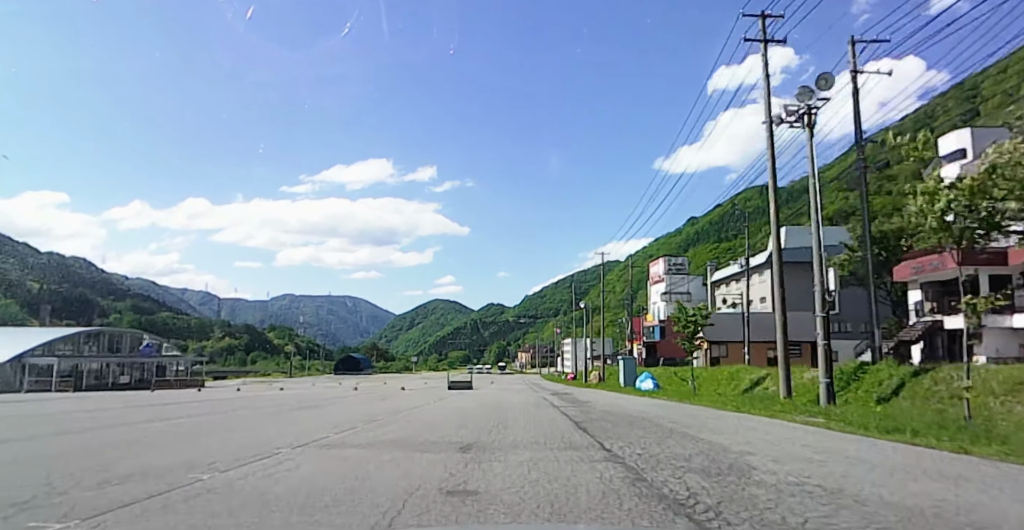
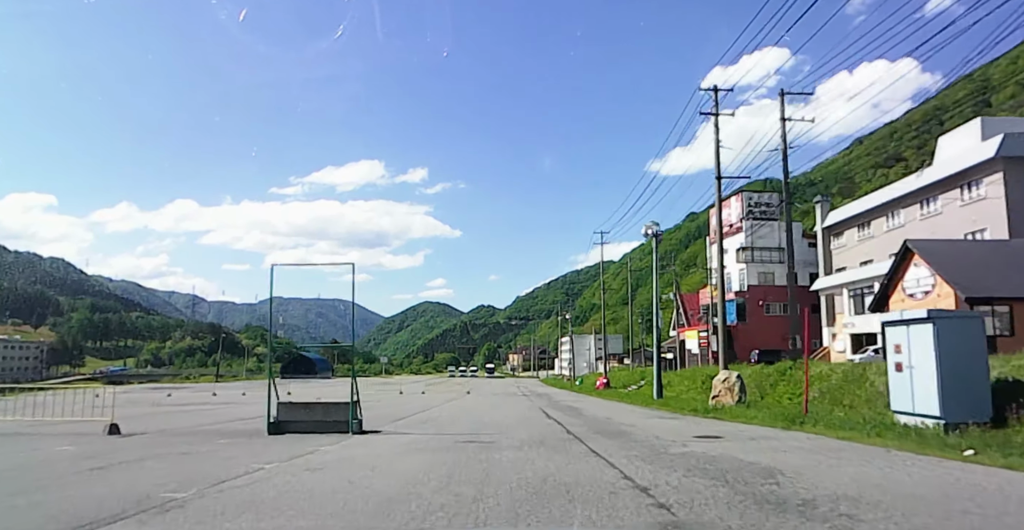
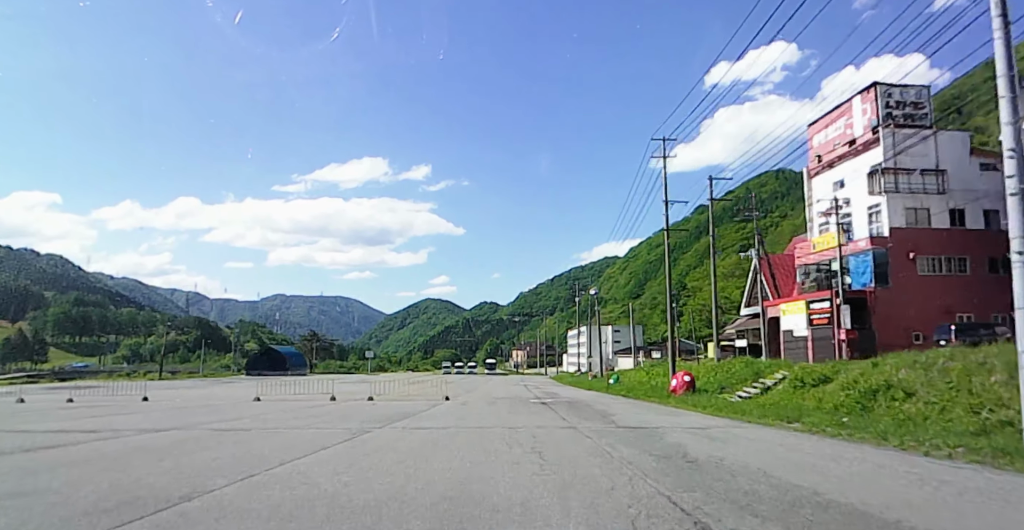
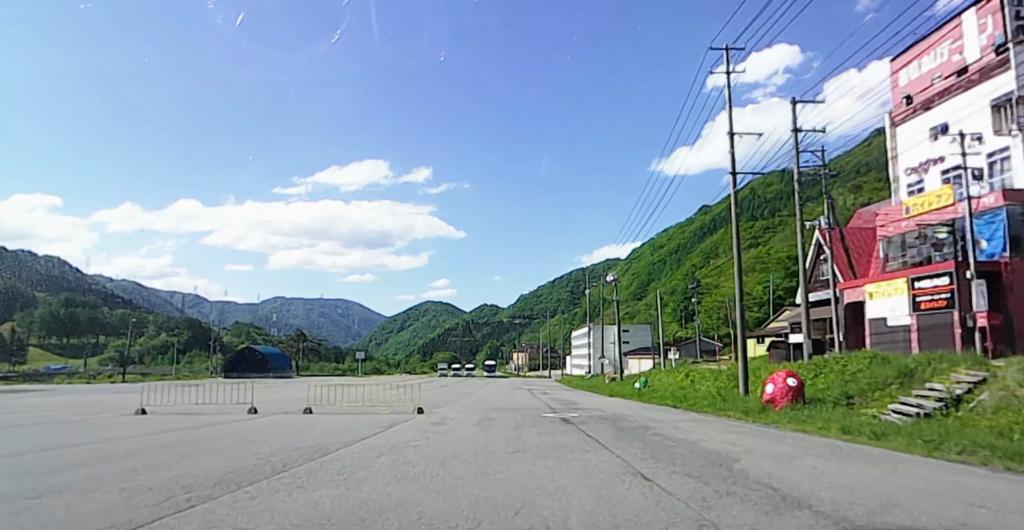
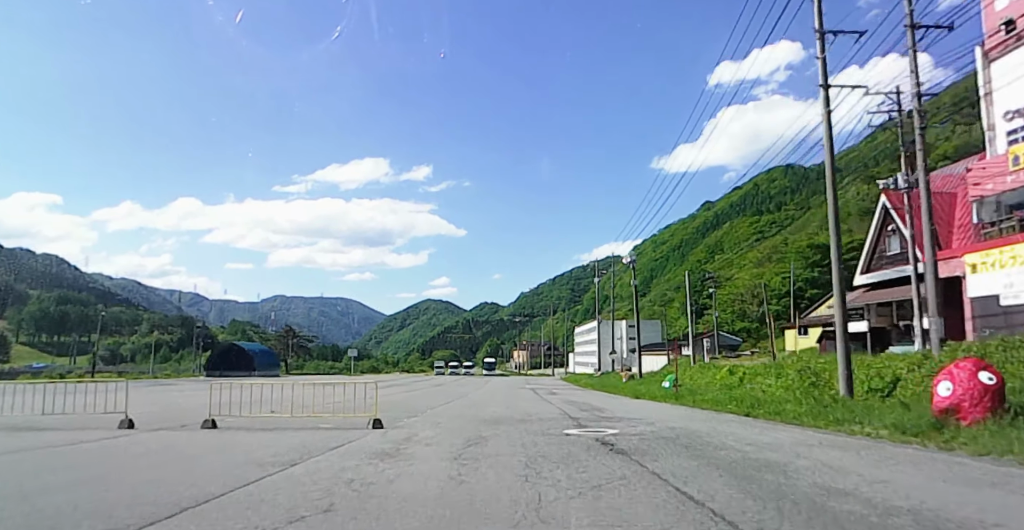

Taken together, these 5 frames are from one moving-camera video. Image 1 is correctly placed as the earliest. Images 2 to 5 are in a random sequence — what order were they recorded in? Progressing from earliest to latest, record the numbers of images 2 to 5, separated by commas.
2, 3, 4, 5
